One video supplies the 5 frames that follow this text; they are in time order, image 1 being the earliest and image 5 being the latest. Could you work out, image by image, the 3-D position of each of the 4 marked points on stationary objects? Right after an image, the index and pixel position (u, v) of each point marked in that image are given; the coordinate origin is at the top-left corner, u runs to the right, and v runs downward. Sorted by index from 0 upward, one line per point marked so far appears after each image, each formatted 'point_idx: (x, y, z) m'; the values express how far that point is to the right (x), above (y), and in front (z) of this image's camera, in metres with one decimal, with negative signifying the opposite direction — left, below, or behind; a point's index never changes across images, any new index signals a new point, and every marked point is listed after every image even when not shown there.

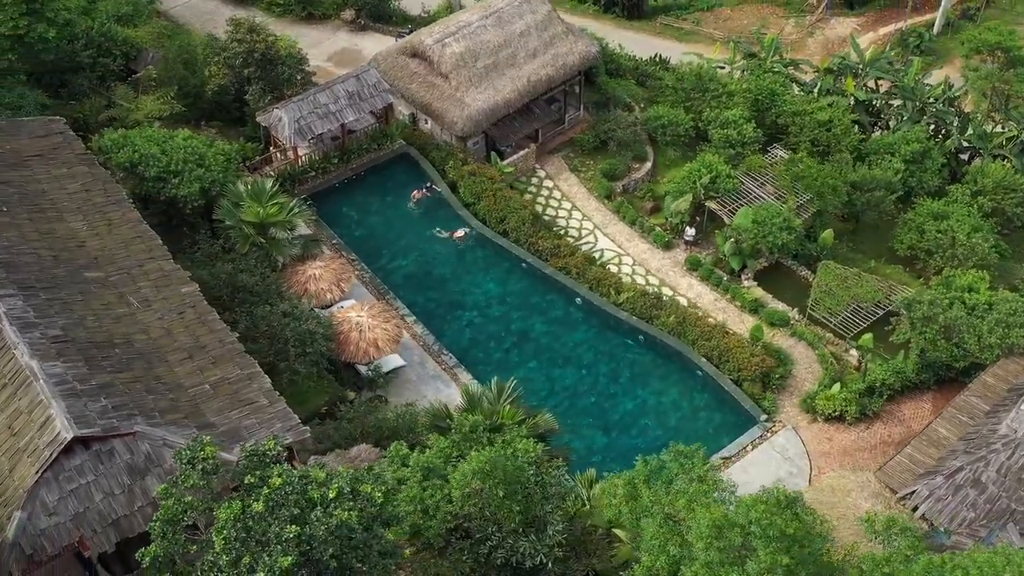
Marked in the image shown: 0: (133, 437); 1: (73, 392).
0: (-6.0, -2.3, +17.9) m
1: (-7.0, -1.7, +18.0) m
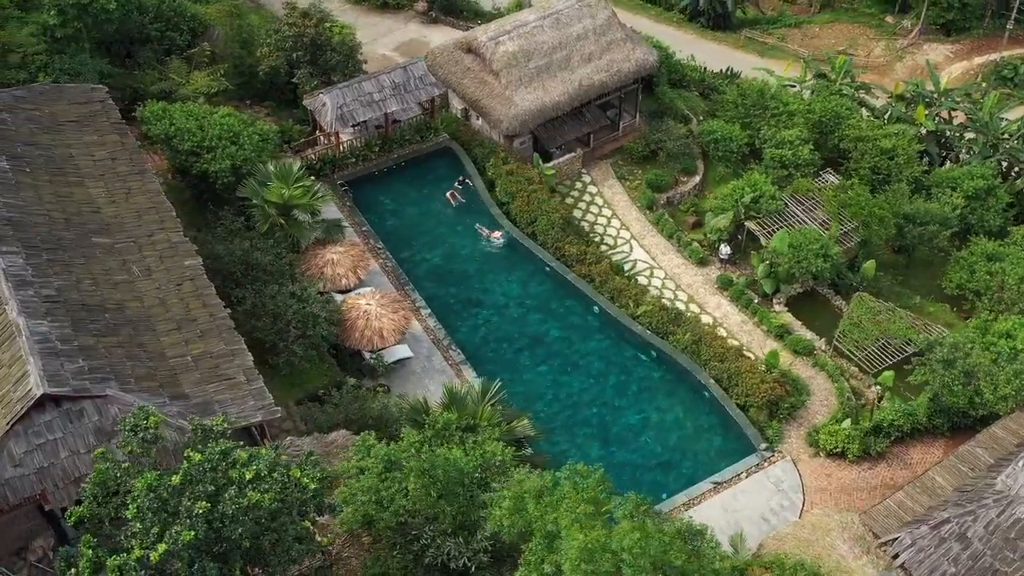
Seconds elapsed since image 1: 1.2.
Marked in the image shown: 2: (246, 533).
0: (-6.6, -1.8, +18.5) m
1: (-7.6, -1.0, +18.7) m
2: (-3.4, -3.1, +14.5) m
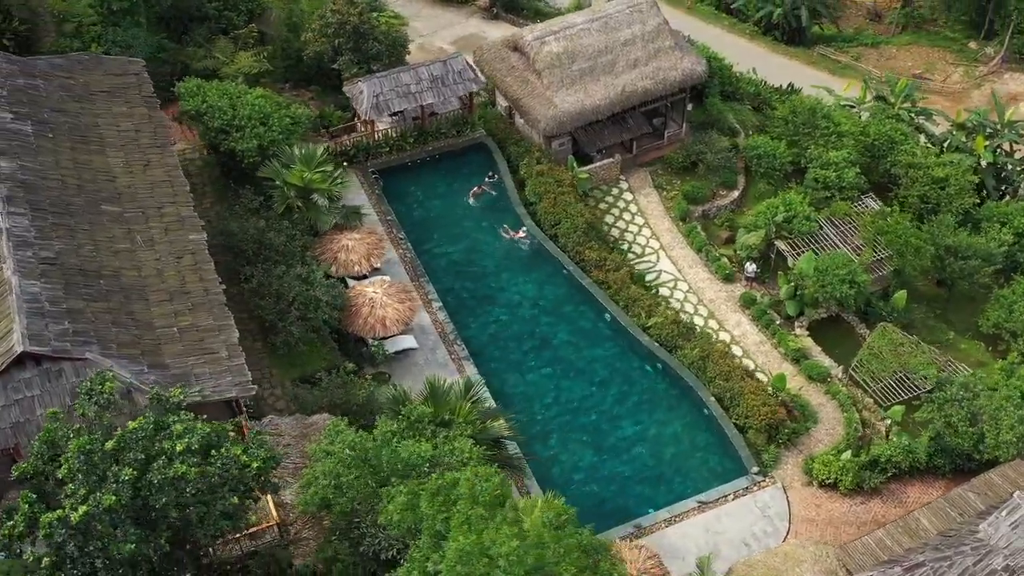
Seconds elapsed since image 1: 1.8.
0: (-7.2, -1.2, +19.0) m
1: (-8.1, -0.4, +19.3) m
2: (-4.5, -2.8, +14.8) m
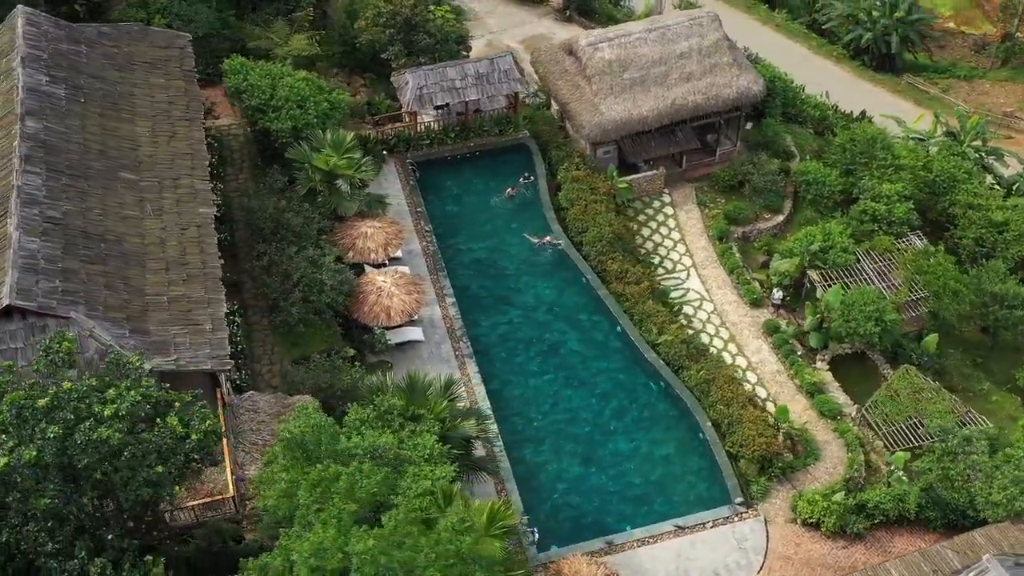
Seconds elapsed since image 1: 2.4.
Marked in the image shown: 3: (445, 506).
0: (-7.8, -0.6, +19.8) m
1: (-8.6, +0.4, +20.1) m
2: (-5.7, -2.4, +15.3) m
3: (-1.1, -3.7, +18.9) m
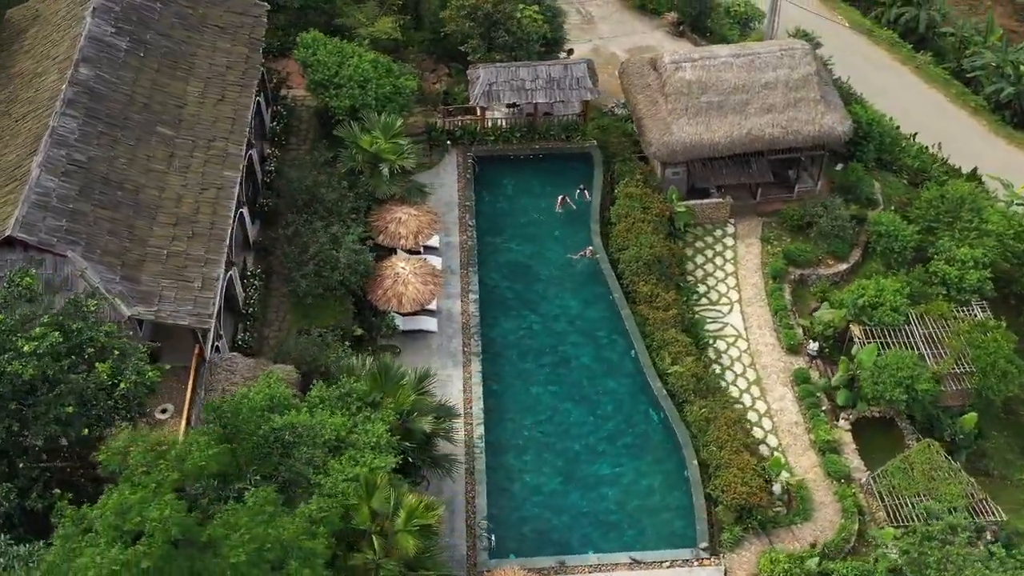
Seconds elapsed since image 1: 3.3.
0: (-8.4, +0.6, +21.0) m
1: (-8.9, +1.6, +21.5) m
2: (-7.2, -1.6, +16.3) m
3: (-2.5, -3.5, +19.1) m
